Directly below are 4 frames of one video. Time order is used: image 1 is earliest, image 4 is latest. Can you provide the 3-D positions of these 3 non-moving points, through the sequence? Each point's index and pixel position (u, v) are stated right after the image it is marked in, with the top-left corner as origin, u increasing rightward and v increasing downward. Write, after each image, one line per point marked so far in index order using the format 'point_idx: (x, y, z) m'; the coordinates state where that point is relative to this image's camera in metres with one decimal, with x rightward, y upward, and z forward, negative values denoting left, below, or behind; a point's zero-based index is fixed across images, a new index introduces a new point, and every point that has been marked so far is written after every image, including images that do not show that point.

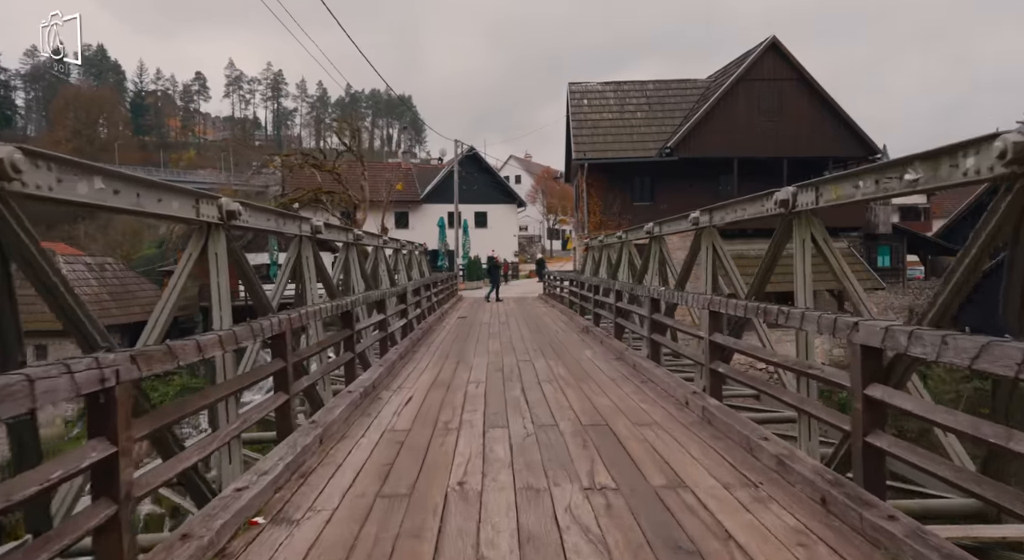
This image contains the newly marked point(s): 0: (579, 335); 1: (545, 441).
0: (+1.0, -0.8, +8.3) m
1: (+0.2, -1.0, +3.4) m
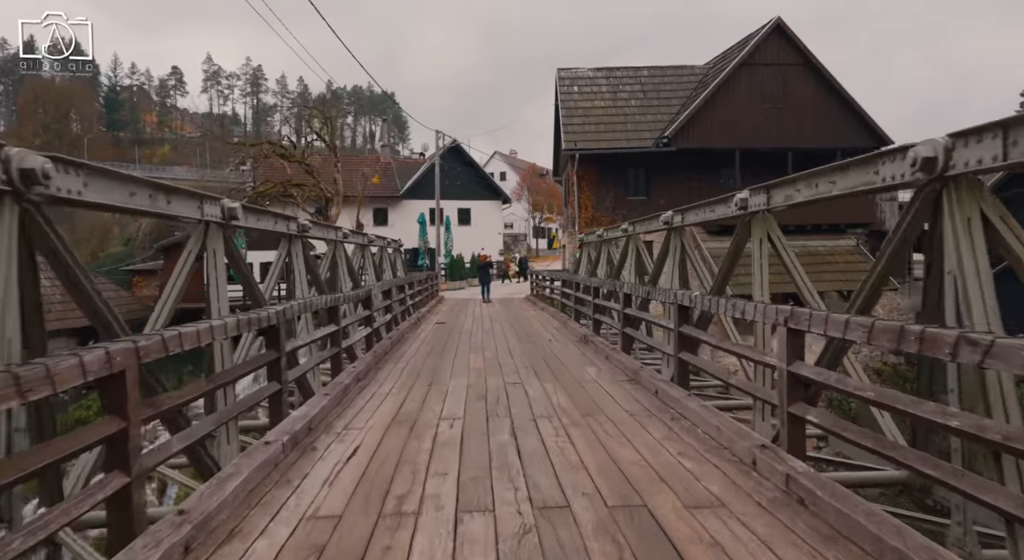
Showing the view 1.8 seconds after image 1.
0: (+0.8, -0.8, +7.1) m
1: (+0.2, -1.0, +2.1) m
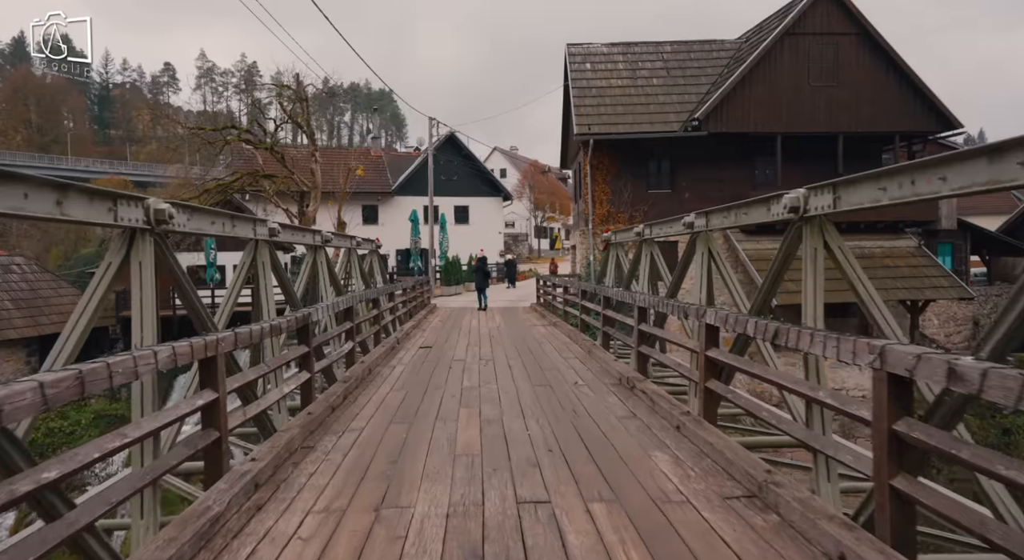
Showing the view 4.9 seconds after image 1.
0: (+0.9, -1.0, +4.8) m
1: (+0.2, -1.1, -0.2) m
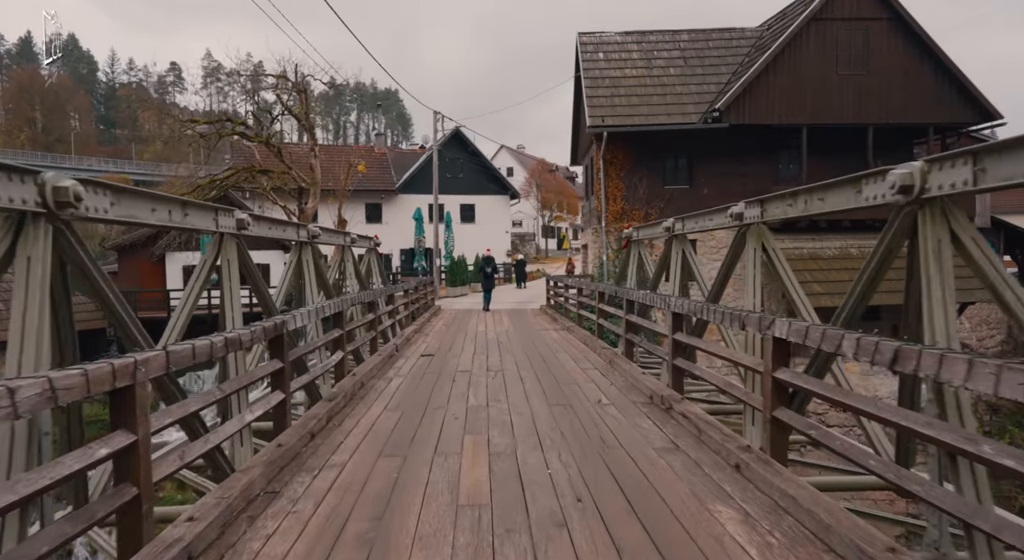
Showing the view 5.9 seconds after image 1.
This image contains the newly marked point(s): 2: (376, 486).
0: (+1.0, -1.0, +4.1) m
1: (+0.3, -1.1, -0.9) m
2: (-0.7, -1.1, +3.0) m
